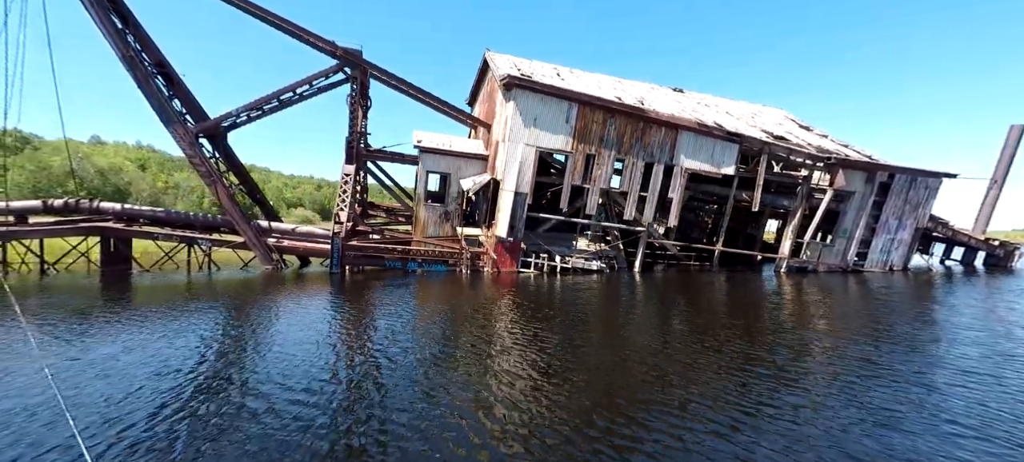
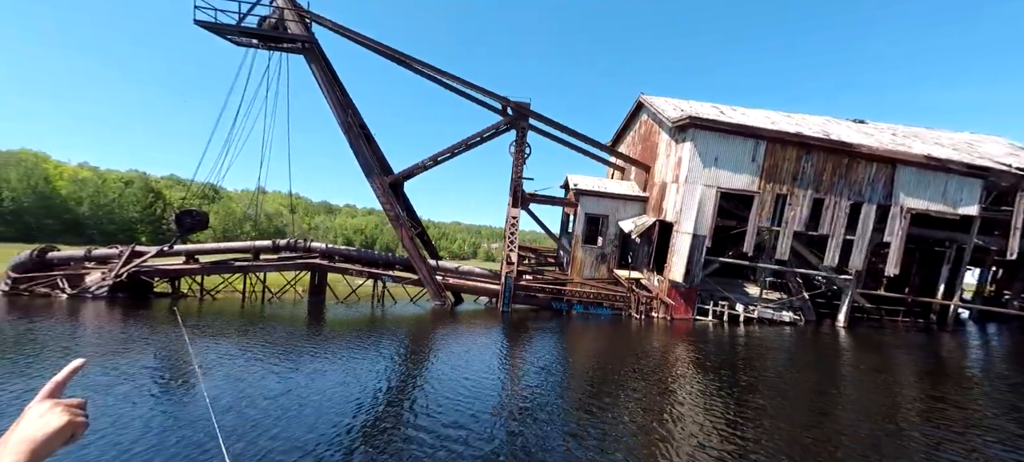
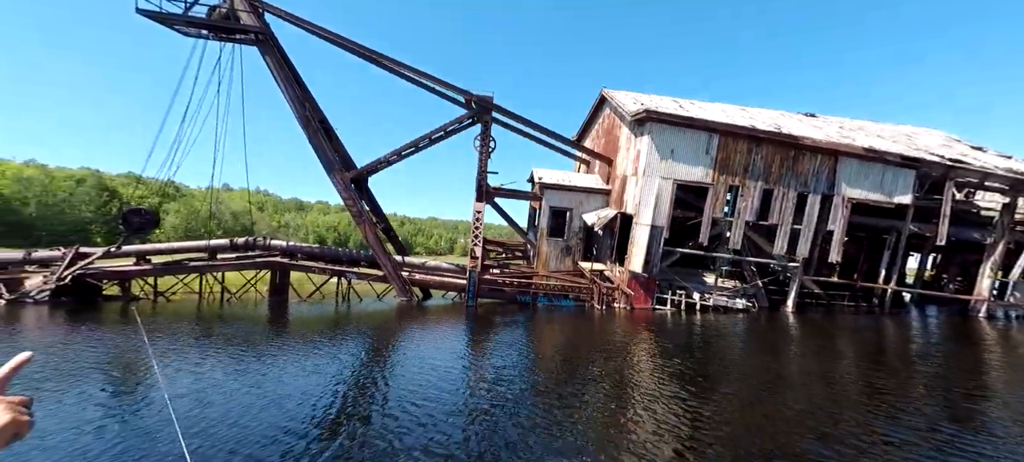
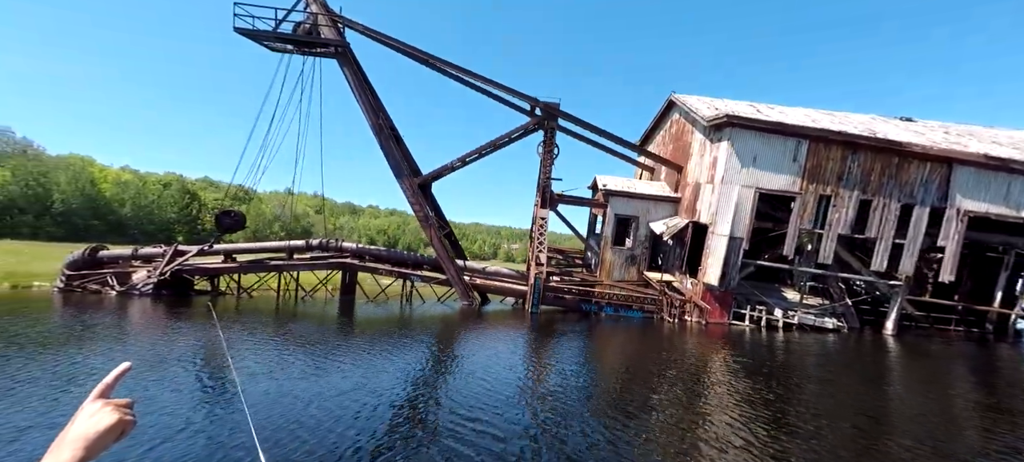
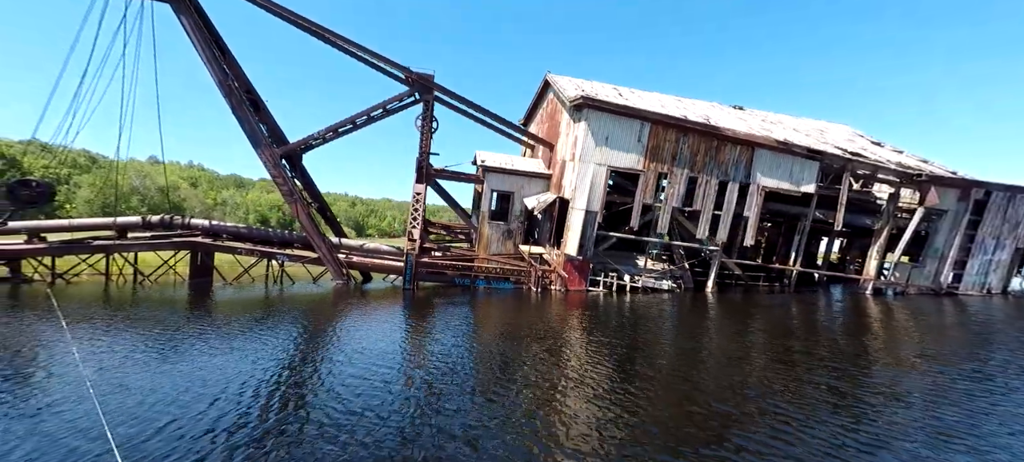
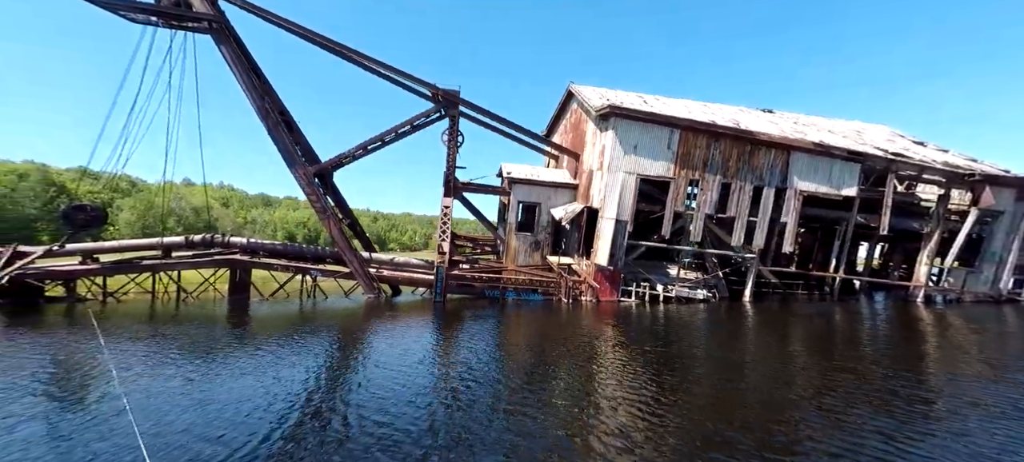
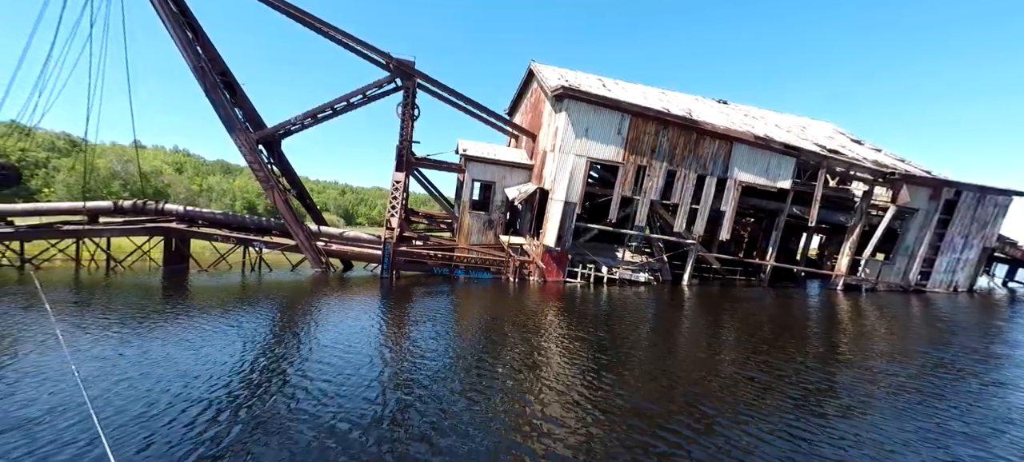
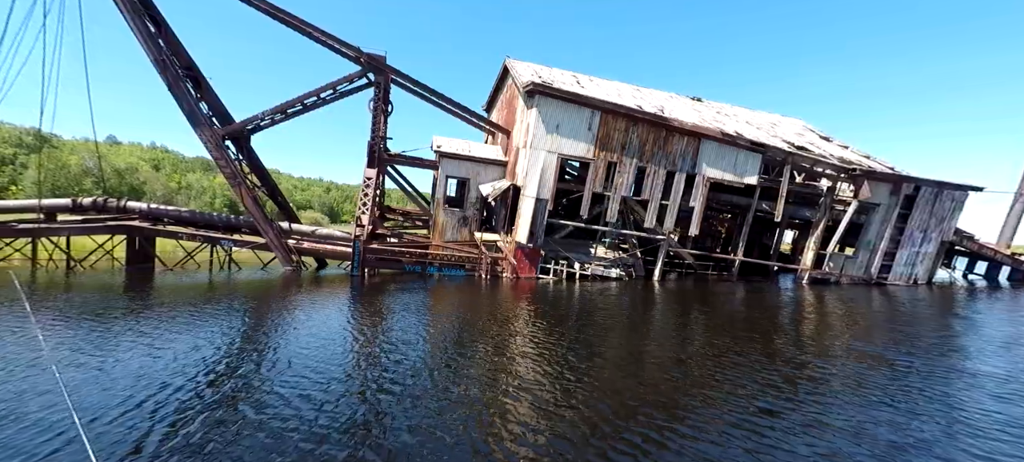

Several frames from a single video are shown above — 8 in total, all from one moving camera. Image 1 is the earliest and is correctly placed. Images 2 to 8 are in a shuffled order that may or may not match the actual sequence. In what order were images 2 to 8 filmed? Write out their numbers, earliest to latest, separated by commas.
8, 7, 5, 6, 3, 2, 4
